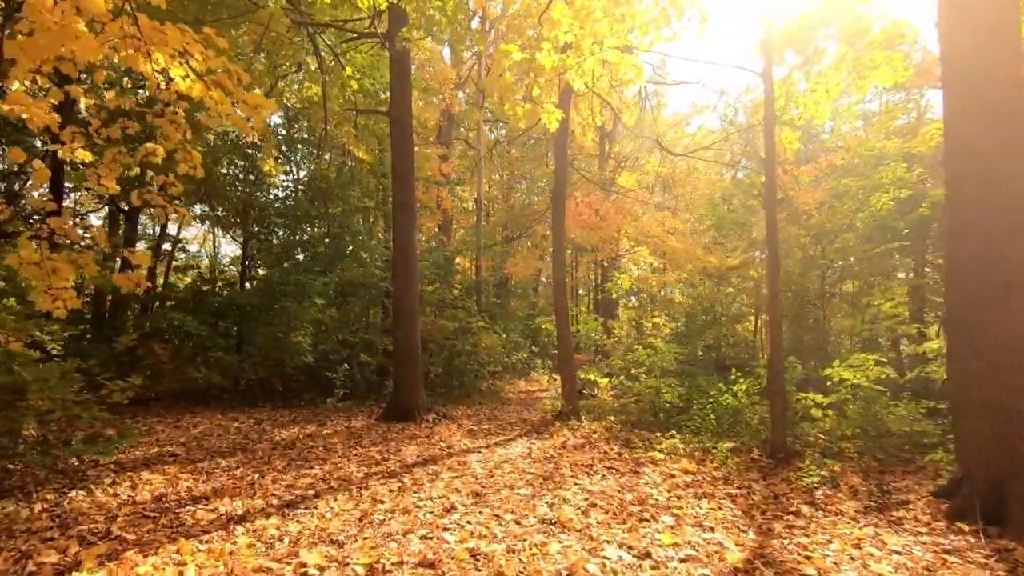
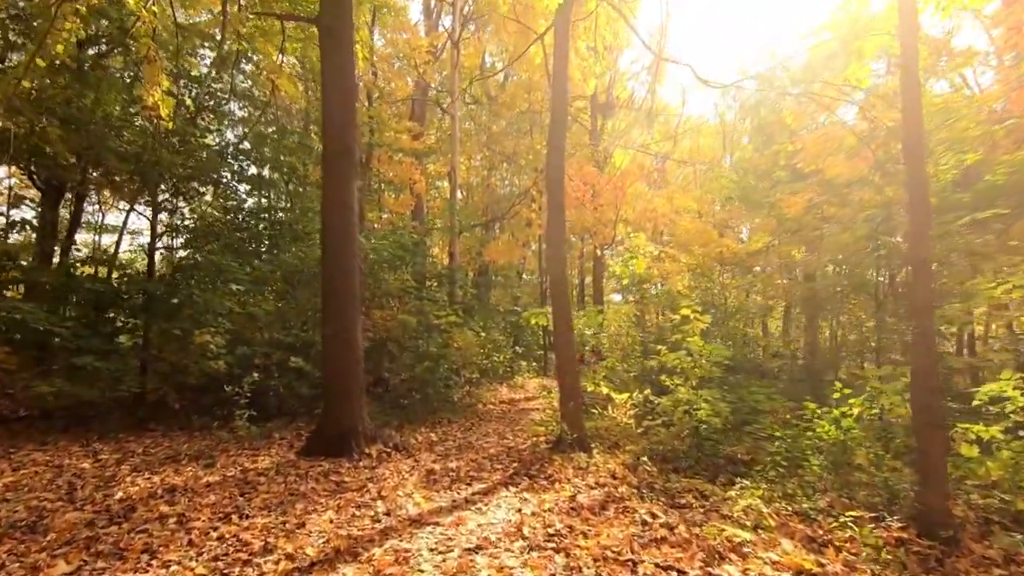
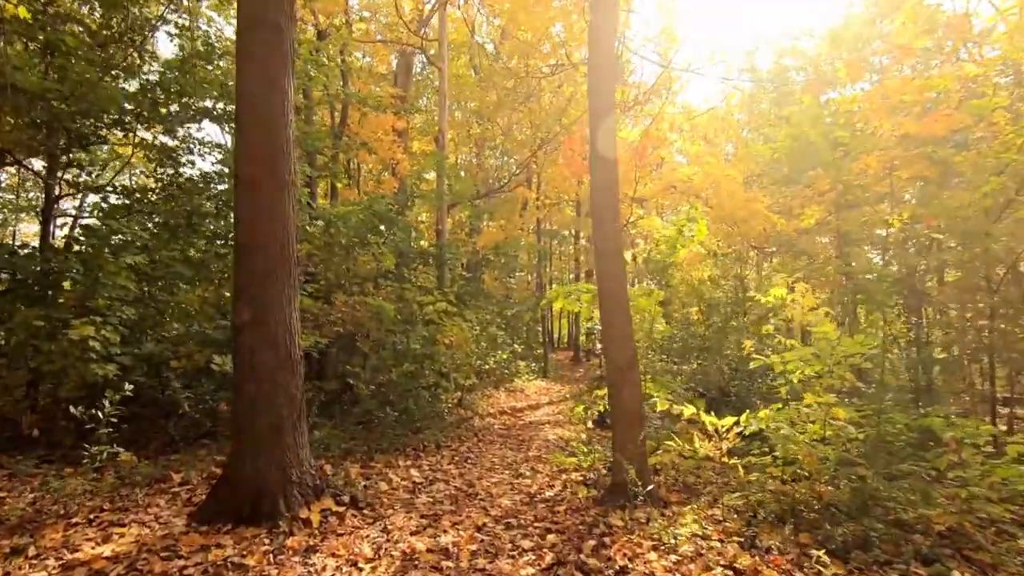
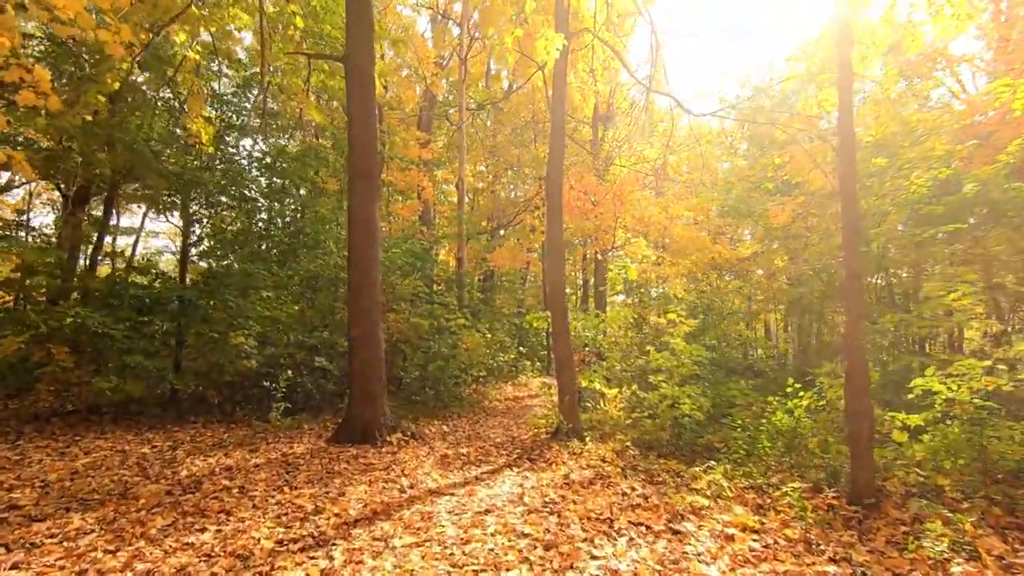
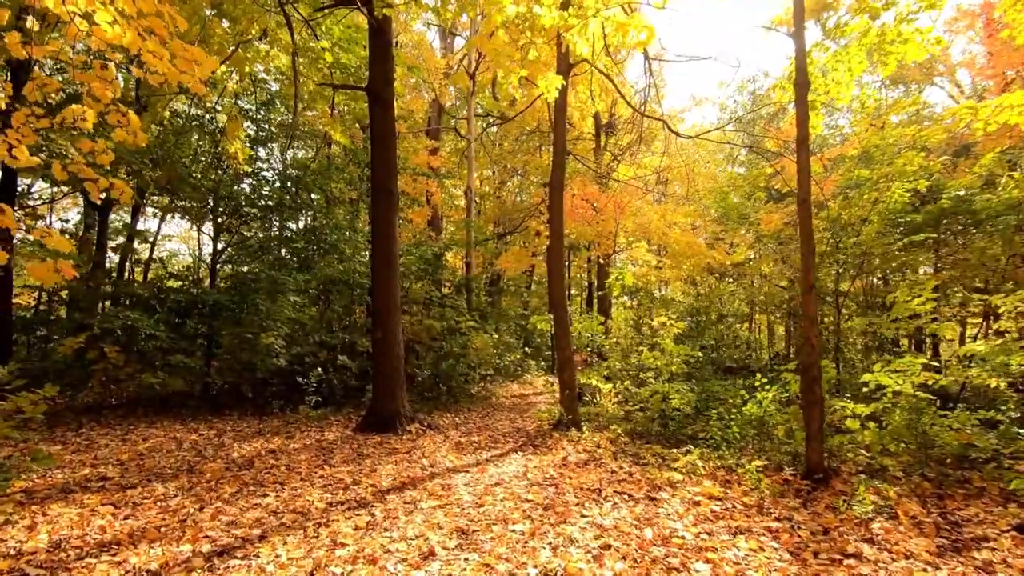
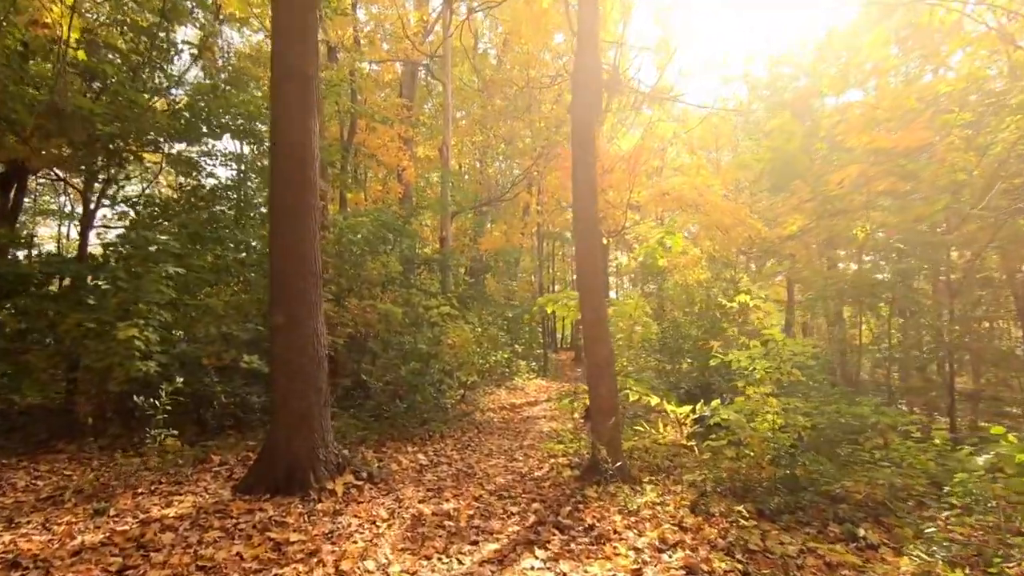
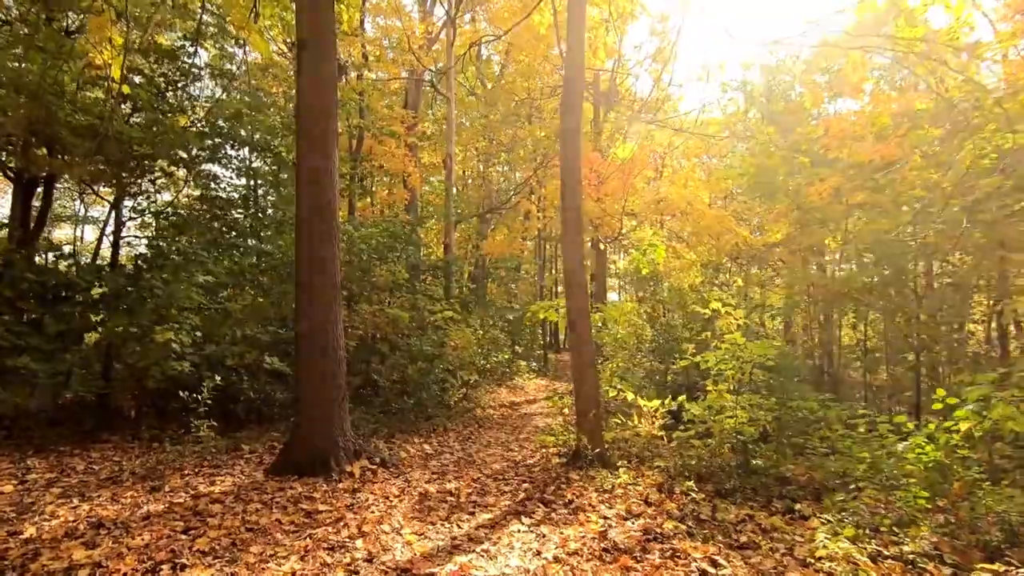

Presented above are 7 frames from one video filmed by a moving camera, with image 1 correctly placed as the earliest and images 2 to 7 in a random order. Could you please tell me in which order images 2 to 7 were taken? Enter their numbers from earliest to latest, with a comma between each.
5, 4, 2, 7, 6, 3
